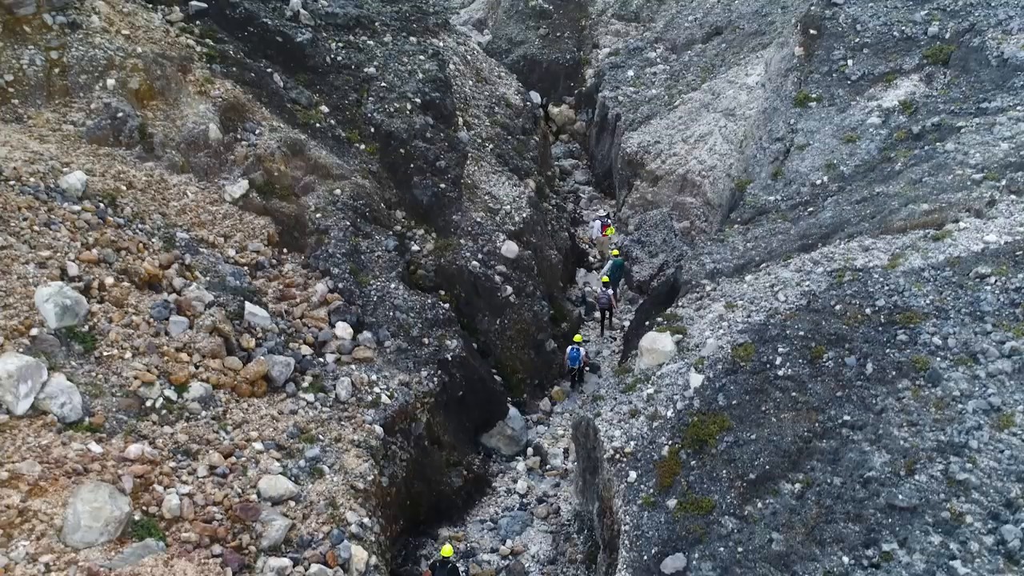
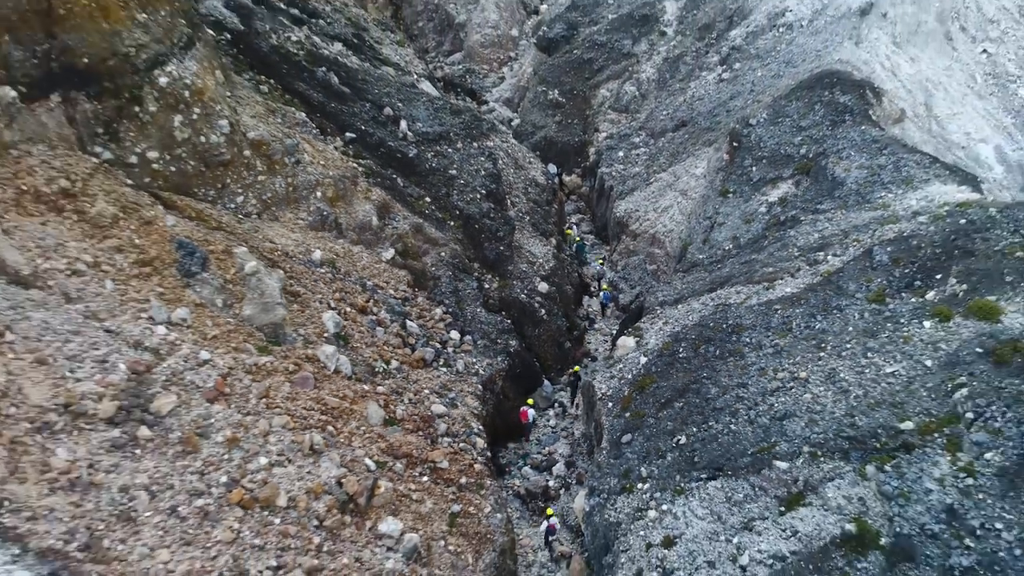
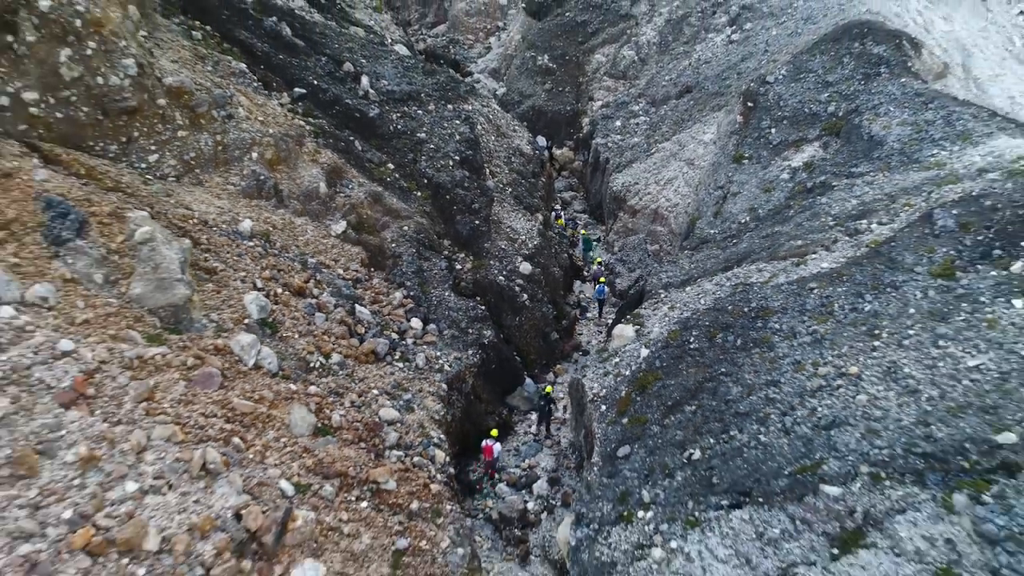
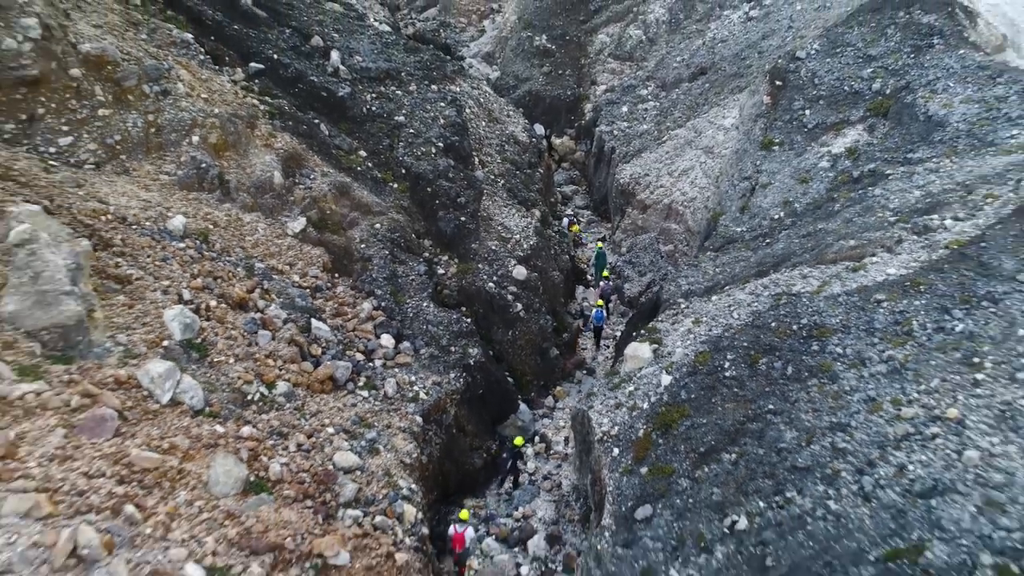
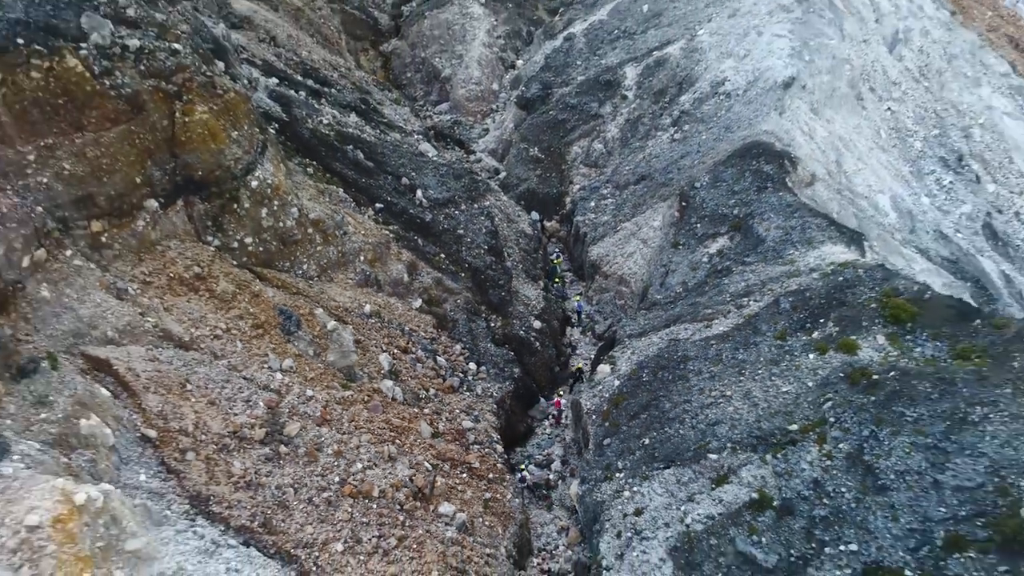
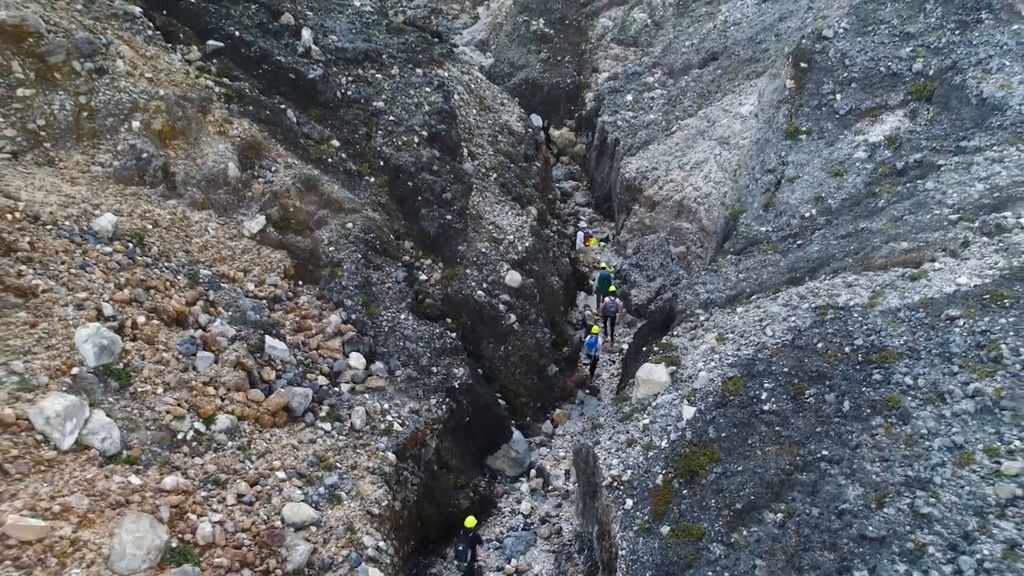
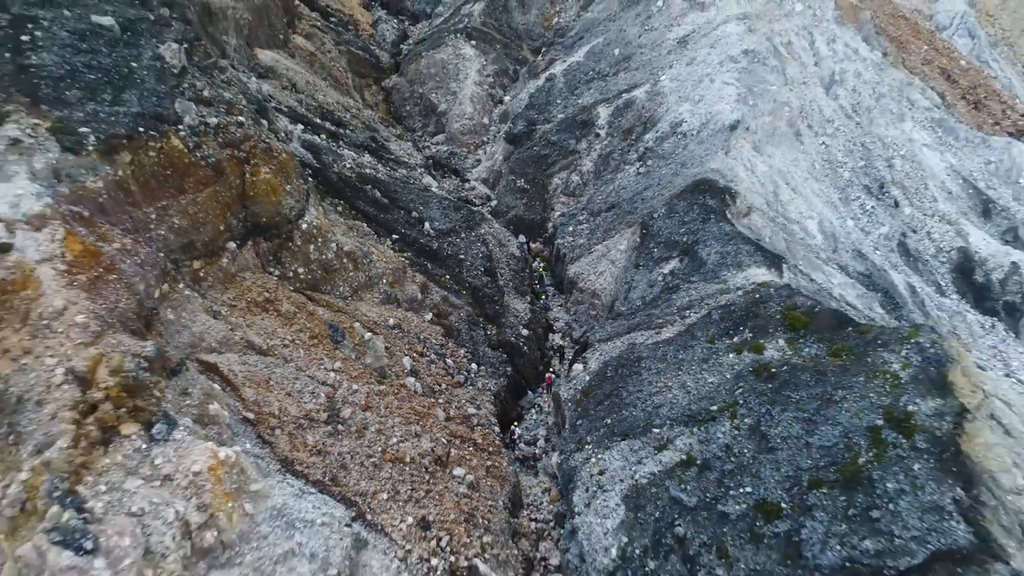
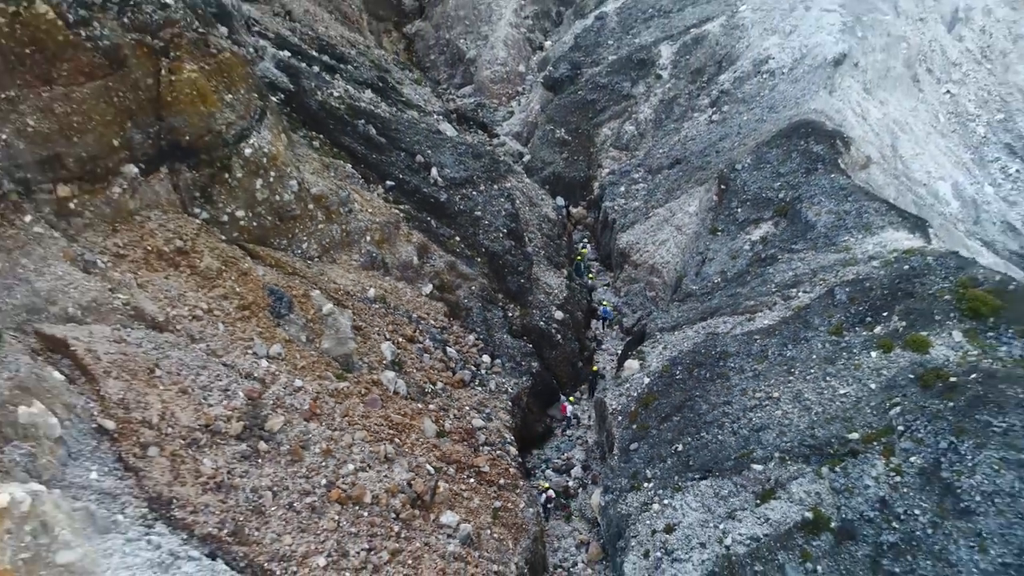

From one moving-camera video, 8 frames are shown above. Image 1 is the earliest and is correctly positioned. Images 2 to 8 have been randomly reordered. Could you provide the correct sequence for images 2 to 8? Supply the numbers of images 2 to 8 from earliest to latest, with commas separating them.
6, 4, 3, 2, 8, 5, 7
